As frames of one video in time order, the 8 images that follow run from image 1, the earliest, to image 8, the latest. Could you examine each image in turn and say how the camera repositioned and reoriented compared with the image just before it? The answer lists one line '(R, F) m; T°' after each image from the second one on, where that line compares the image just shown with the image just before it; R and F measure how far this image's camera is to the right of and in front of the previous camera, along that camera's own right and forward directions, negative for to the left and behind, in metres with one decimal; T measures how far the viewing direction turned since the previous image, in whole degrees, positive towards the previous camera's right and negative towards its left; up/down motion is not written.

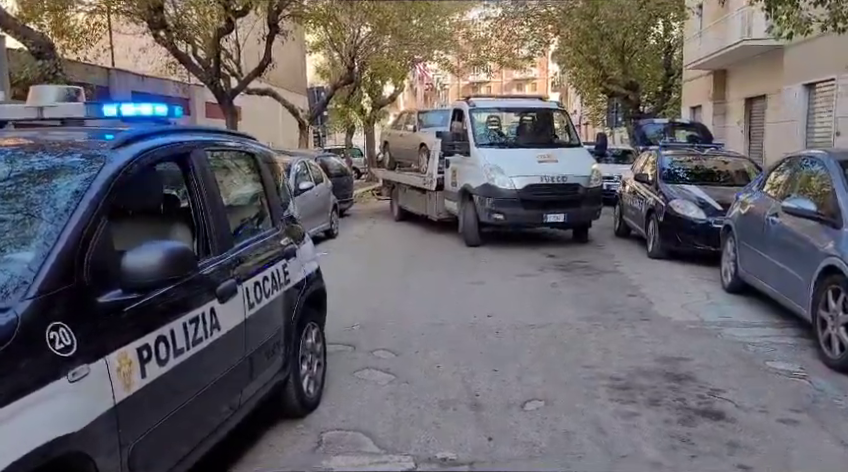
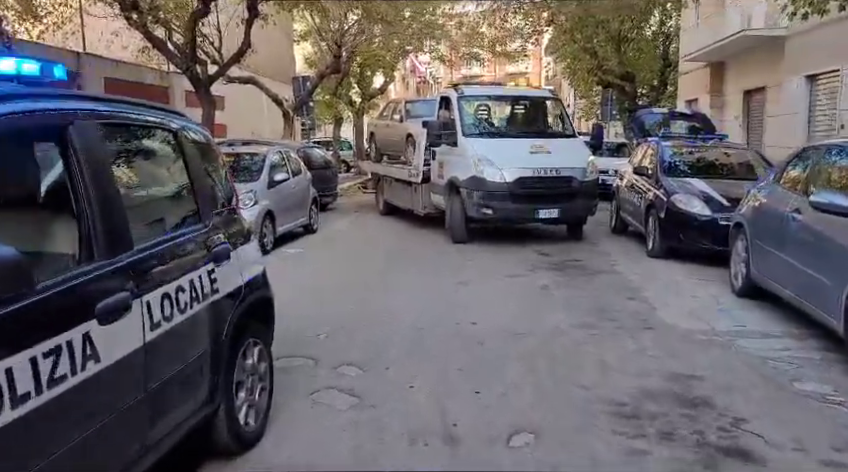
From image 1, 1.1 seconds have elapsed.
(+0.1, +0.8) m; +1°
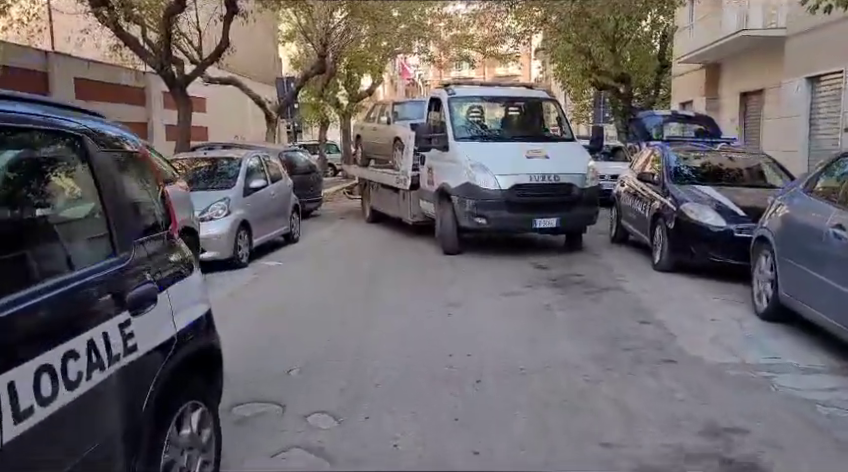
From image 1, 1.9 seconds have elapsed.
(0.0, +0.8) m; +1°
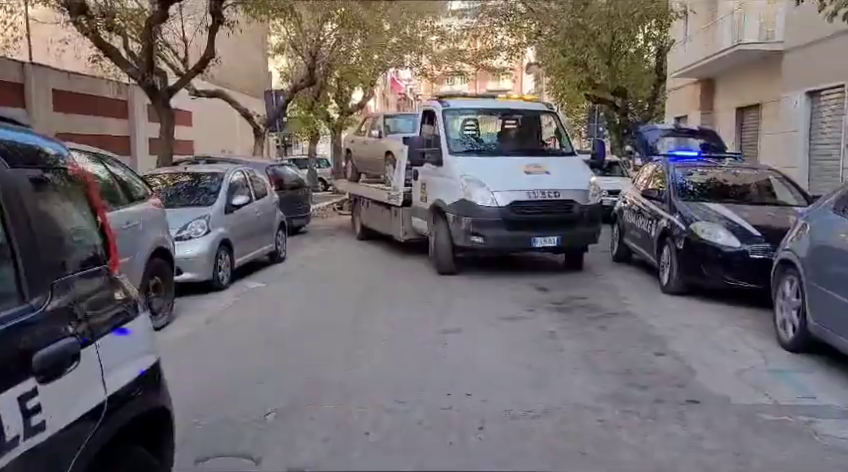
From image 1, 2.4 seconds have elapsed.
(0.0, +0.6) m; +1°
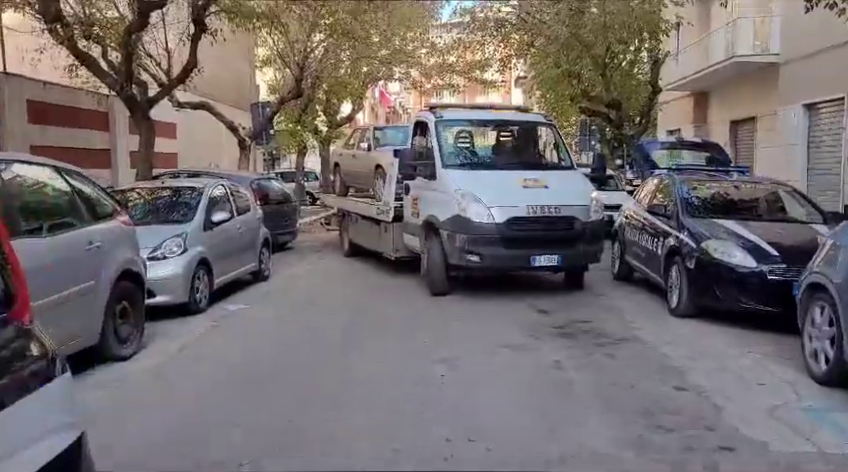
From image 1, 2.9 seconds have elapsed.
(0.0, +0.6) m; +1°
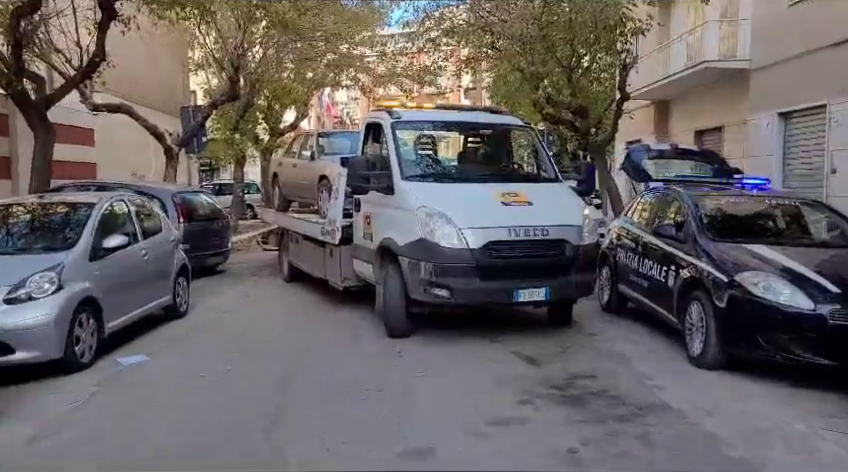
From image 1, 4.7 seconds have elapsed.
(-0.1, +2.0) m; +4°
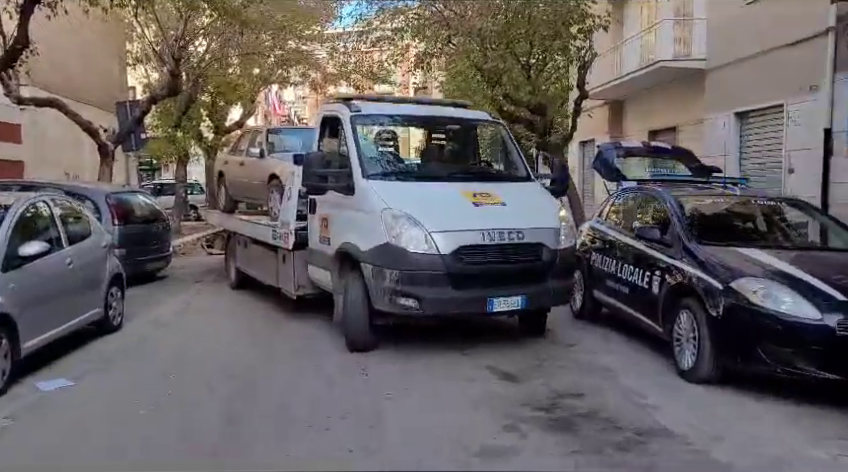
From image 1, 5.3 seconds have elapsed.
(-0.2, +0.7) m; +4°
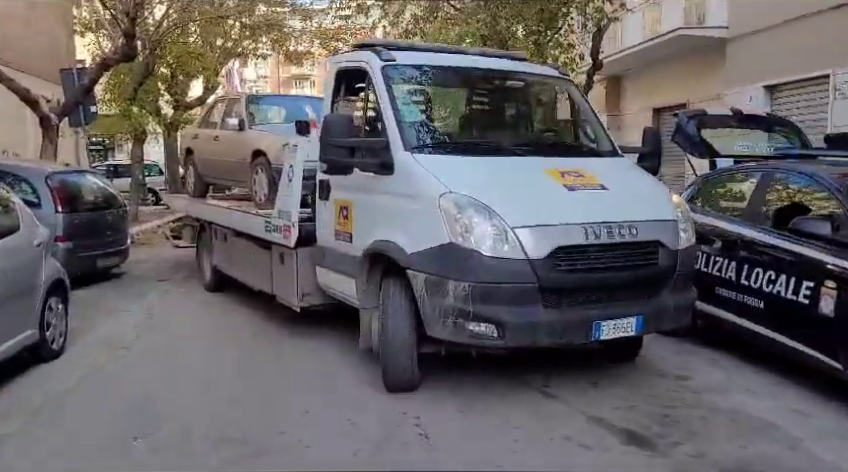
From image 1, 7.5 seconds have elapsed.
(-0.7, +2.2) m; +3°
